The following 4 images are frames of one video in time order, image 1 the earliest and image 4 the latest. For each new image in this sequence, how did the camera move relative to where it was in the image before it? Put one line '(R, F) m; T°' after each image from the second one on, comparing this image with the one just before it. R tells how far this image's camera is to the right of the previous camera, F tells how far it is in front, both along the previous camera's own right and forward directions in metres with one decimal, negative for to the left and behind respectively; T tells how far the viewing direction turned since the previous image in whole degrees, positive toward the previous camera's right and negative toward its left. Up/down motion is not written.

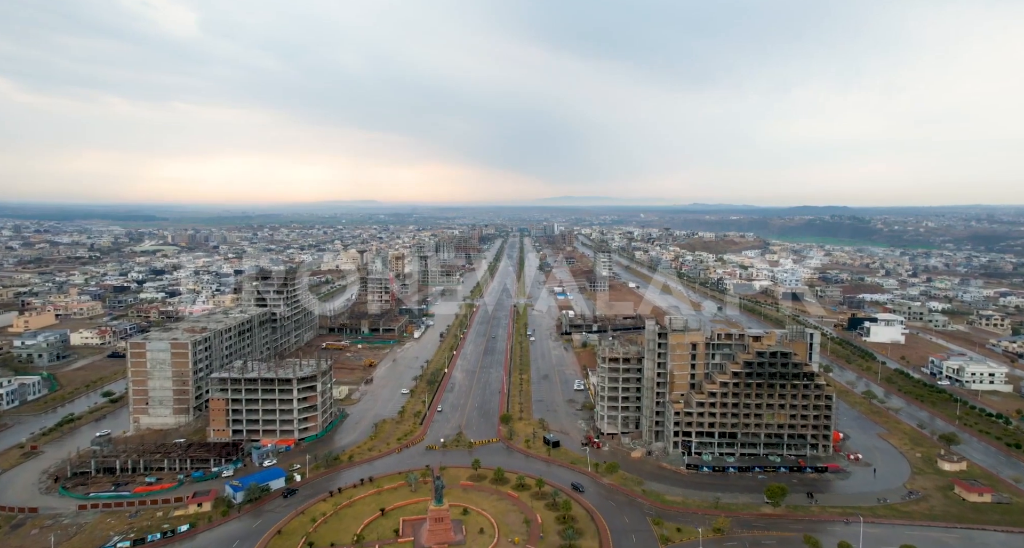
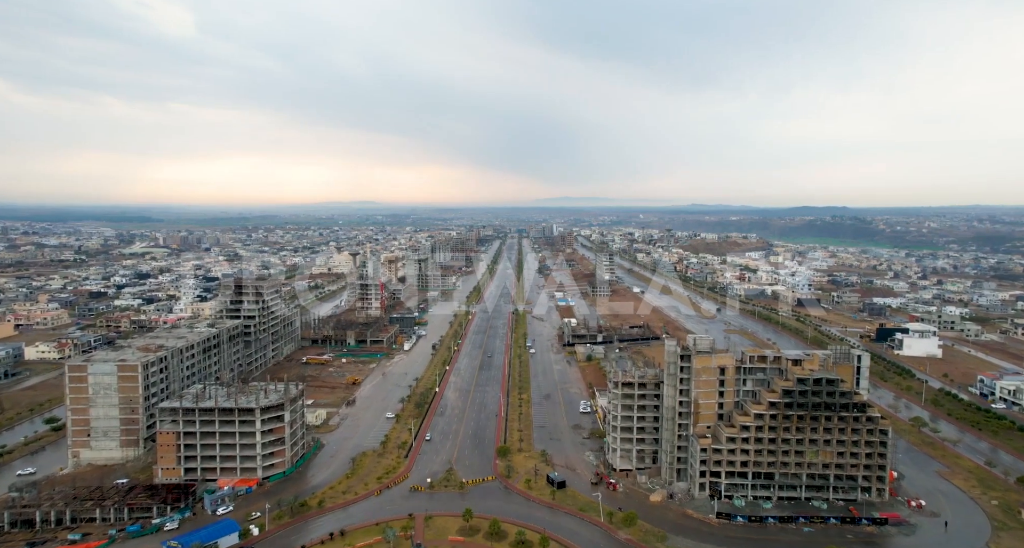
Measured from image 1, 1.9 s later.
(0.0, +3.1) m; 0°
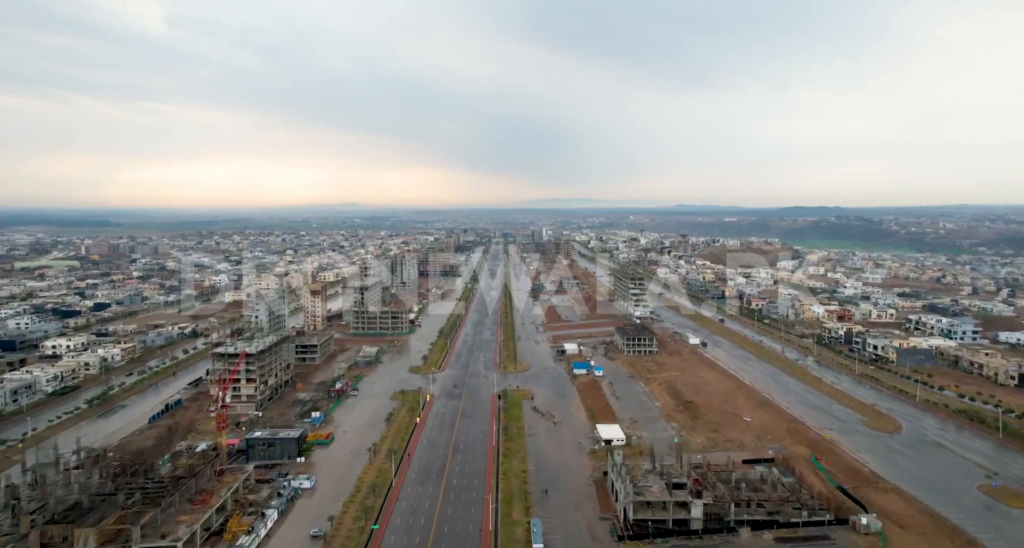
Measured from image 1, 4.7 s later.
(0.0, +22.8) m; +2°
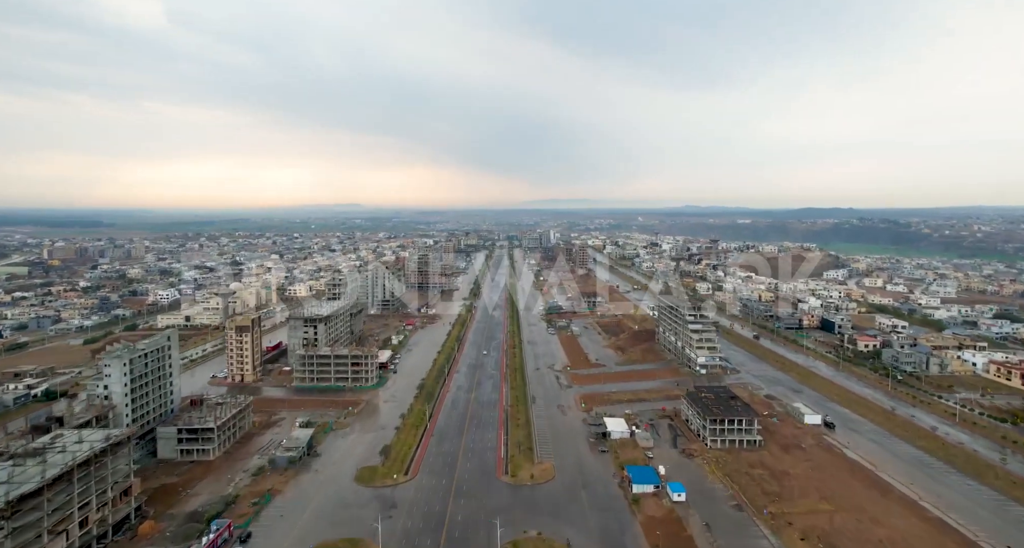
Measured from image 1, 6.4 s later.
(-0.5, +14.4) m; 0°
